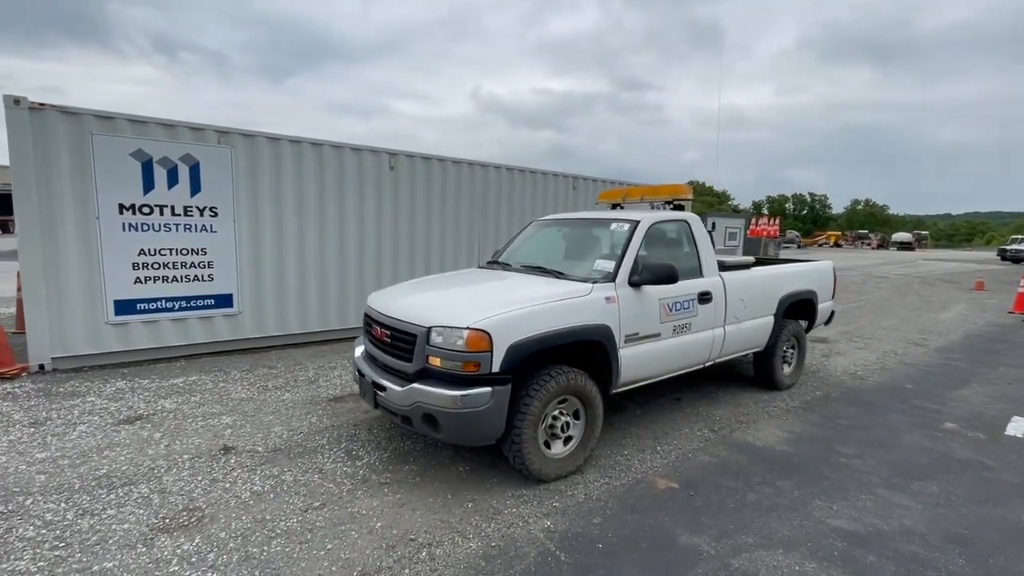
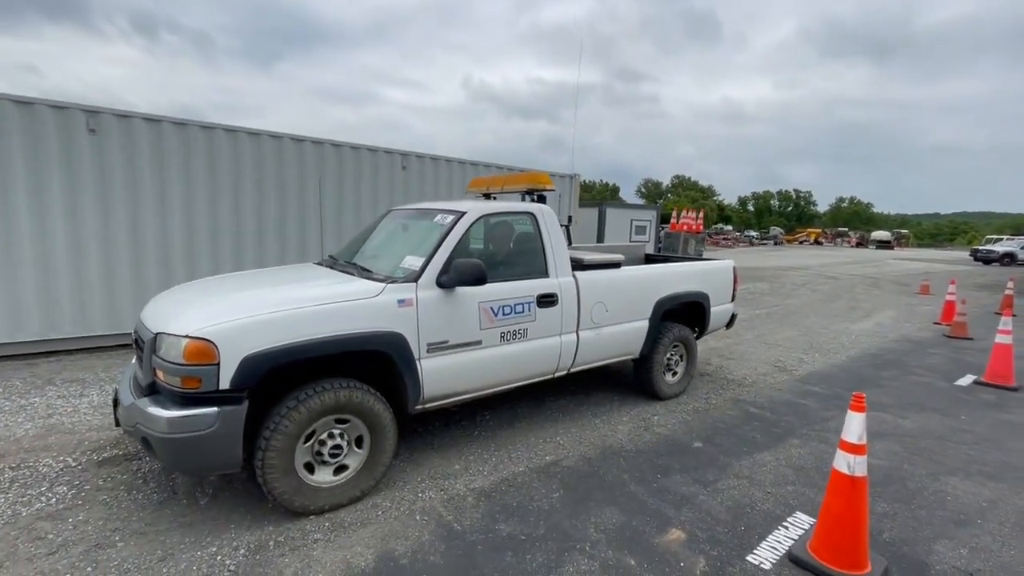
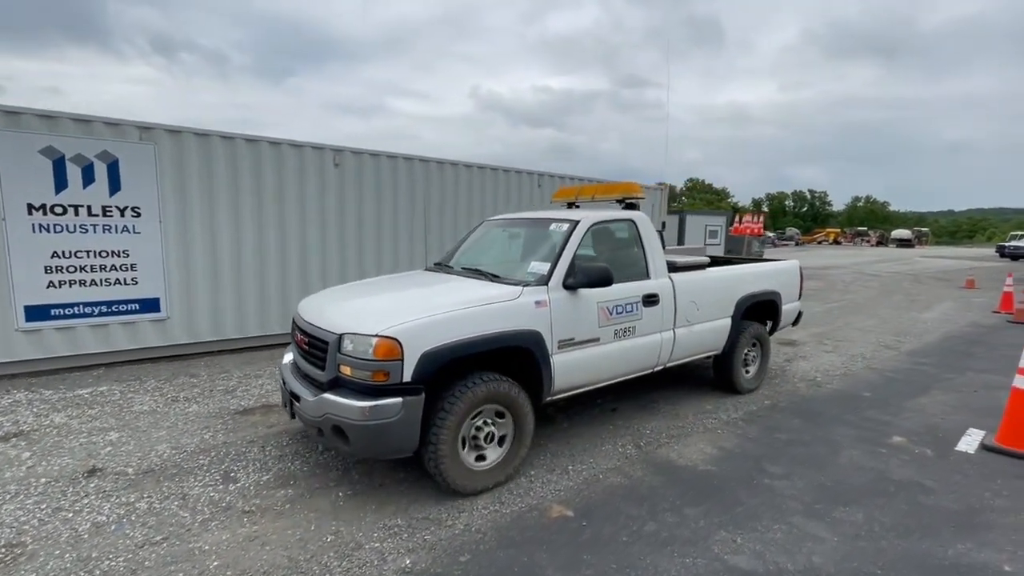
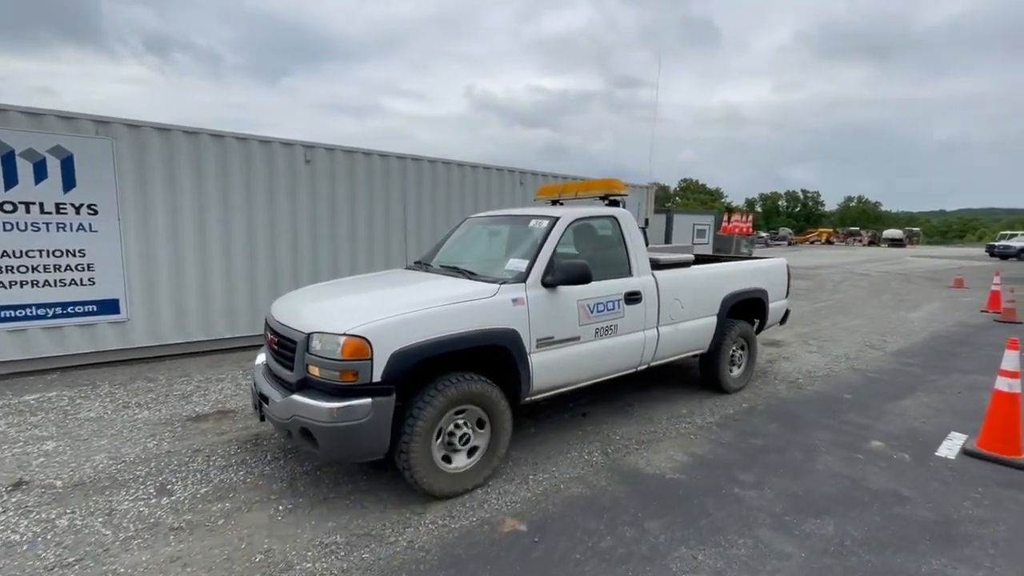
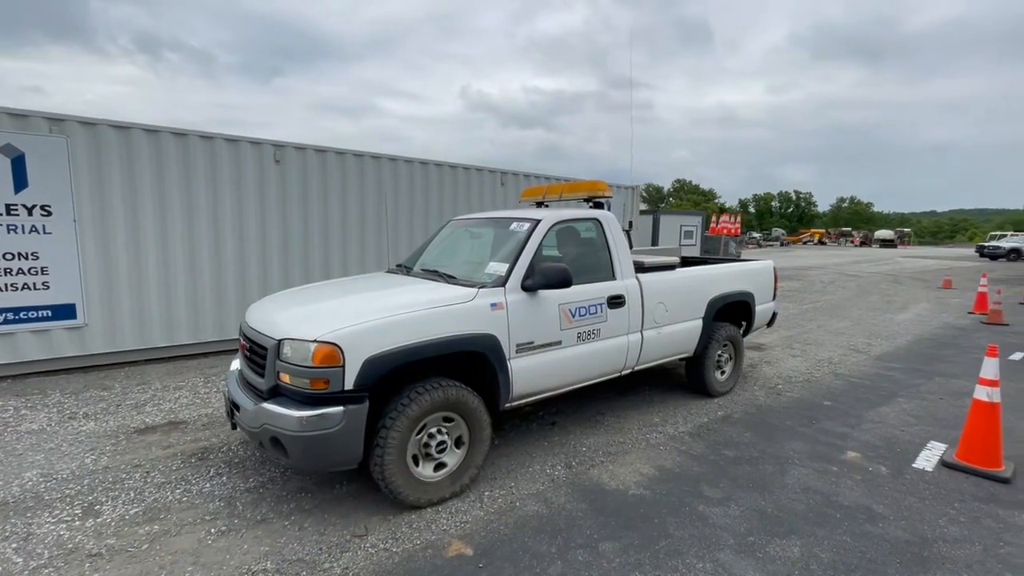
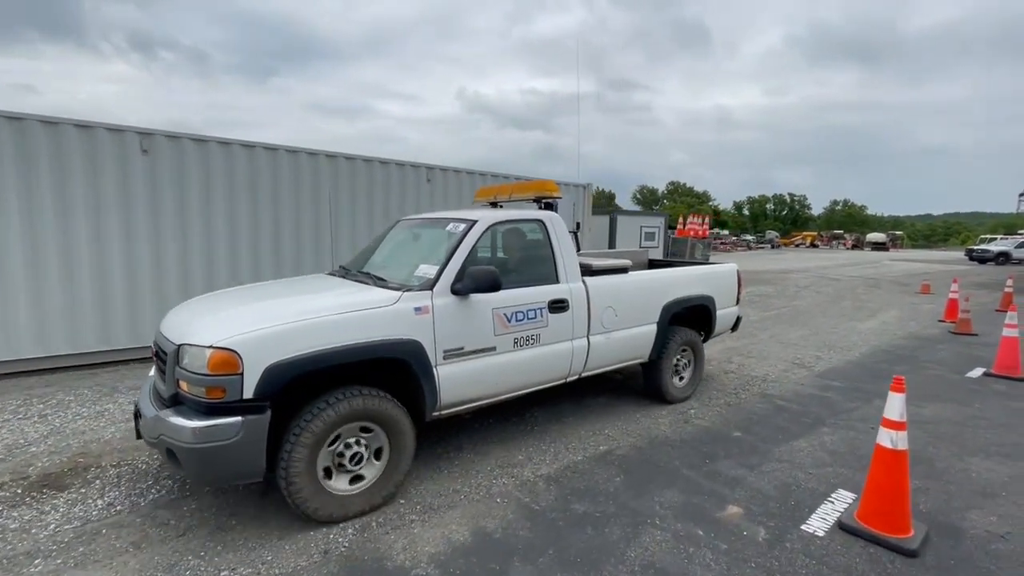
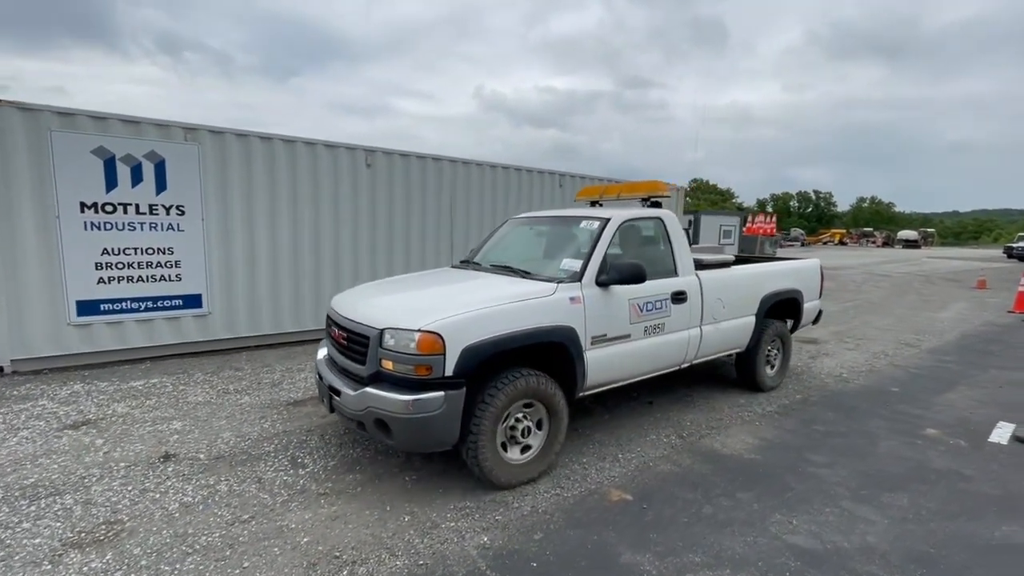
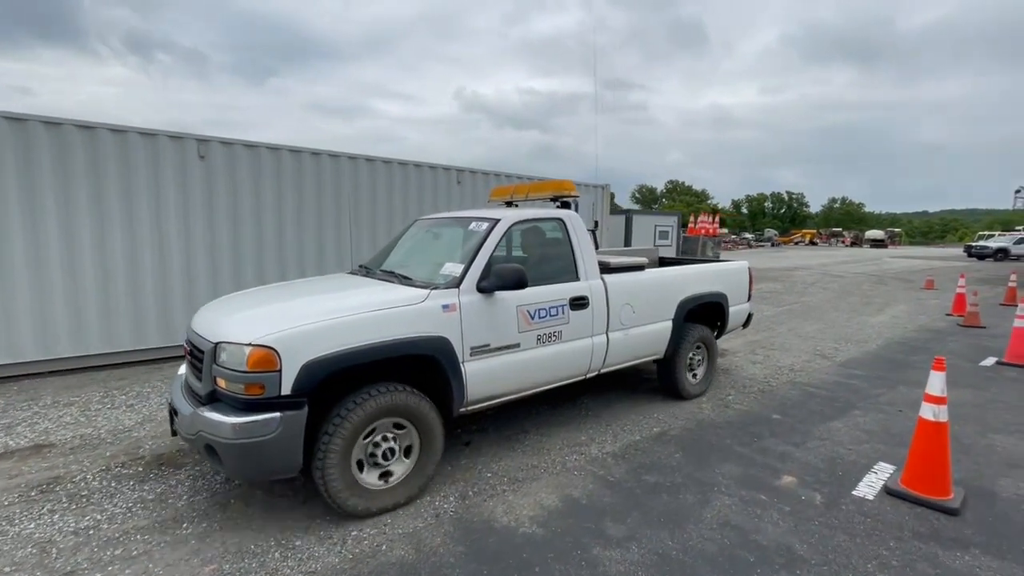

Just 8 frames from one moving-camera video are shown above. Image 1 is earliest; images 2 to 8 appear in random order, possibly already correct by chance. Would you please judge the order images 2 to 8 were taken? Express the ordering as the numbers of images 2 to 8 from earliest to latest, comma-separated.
7, 3, 4, 5, 8, 6, 2
